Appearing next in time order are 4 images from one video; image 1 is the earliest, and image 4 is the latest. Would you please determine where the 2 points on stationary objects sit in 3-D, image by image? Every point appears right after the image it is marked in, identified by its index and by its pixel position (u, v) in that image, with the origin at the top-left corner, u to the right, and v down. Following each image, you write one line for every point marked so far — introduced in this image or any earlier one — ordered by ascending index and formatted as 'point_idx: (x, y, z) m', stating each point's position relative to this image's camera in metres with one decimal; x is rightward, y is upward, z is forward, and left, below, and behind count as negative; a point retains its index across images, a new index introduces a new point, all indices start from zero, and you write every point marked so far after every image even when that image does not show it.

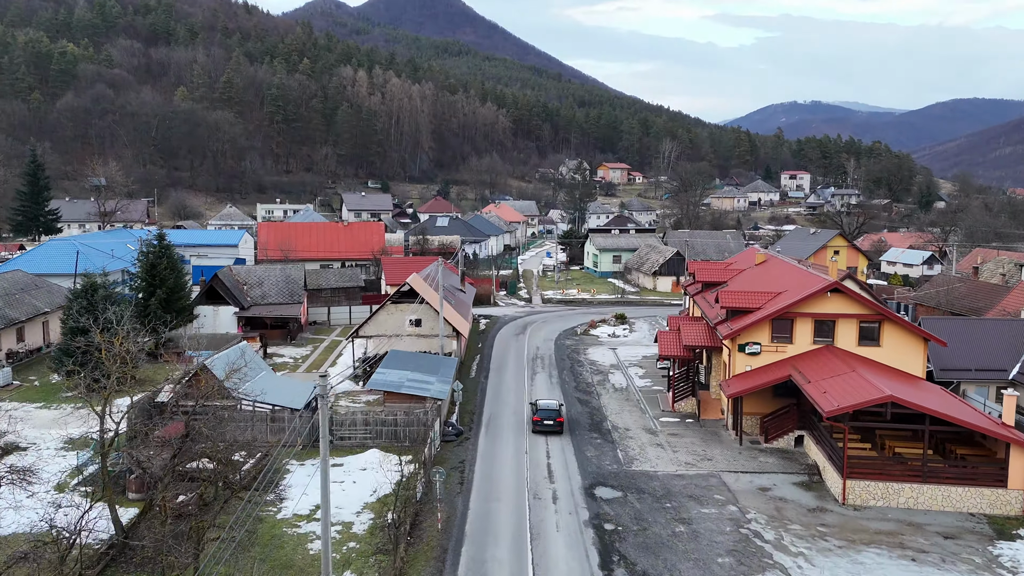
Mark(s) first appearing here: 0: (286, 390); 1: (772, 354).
0: (-6.0, -2.7, +18.6) m
1: (+6.7, -1.7, +18.1) m
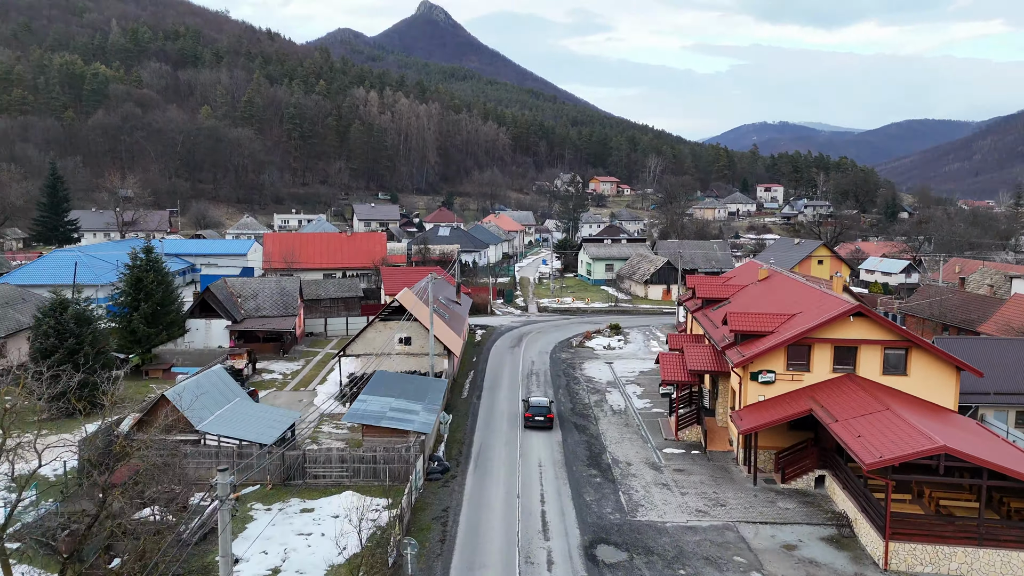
0: (-6.2, -3.3, +16.9) m
1: (+6.5, -2.2, +16.5) m
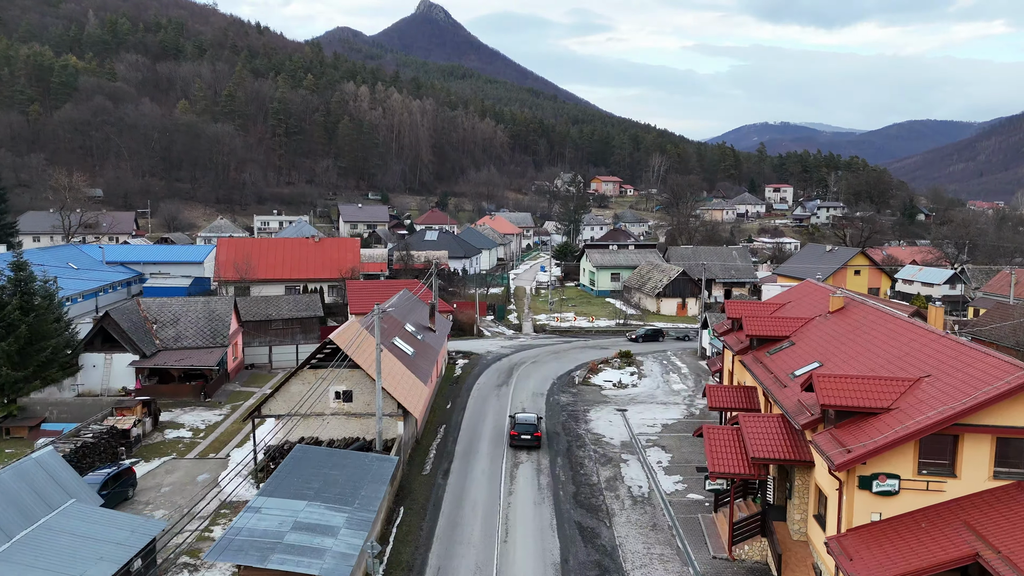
0: (-6.6, -4.0, +10.8) m
1: (+6.0, -3.1, +10.4) m
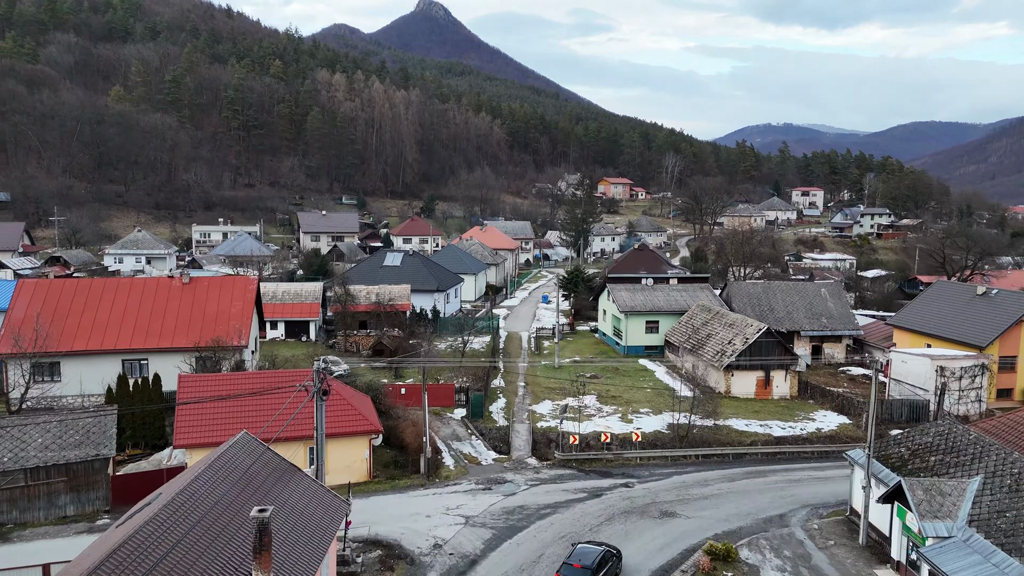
0: (-7.2, -6.6, -4.5) m
1: (+5.4, -5.6, -4.9) m
